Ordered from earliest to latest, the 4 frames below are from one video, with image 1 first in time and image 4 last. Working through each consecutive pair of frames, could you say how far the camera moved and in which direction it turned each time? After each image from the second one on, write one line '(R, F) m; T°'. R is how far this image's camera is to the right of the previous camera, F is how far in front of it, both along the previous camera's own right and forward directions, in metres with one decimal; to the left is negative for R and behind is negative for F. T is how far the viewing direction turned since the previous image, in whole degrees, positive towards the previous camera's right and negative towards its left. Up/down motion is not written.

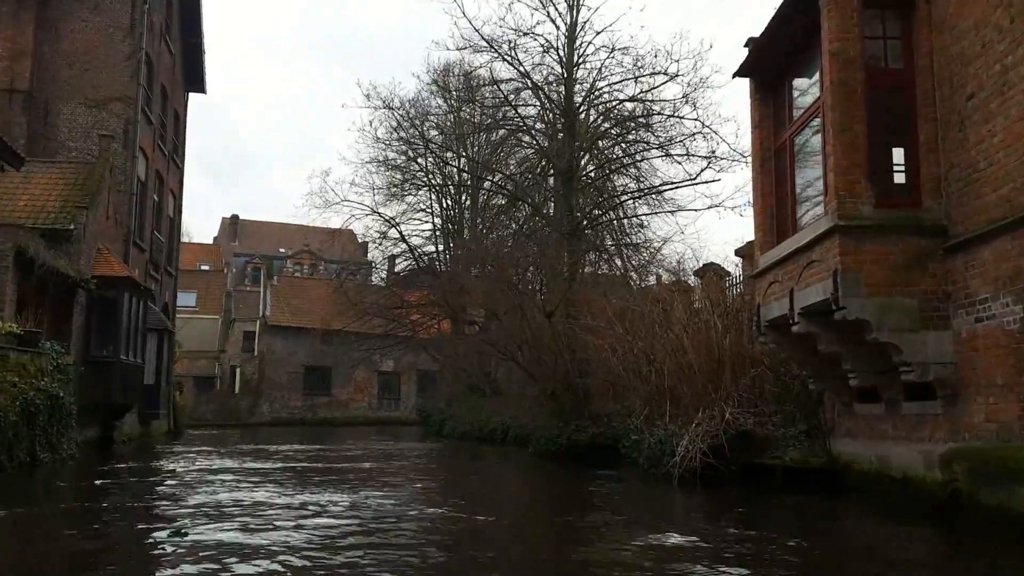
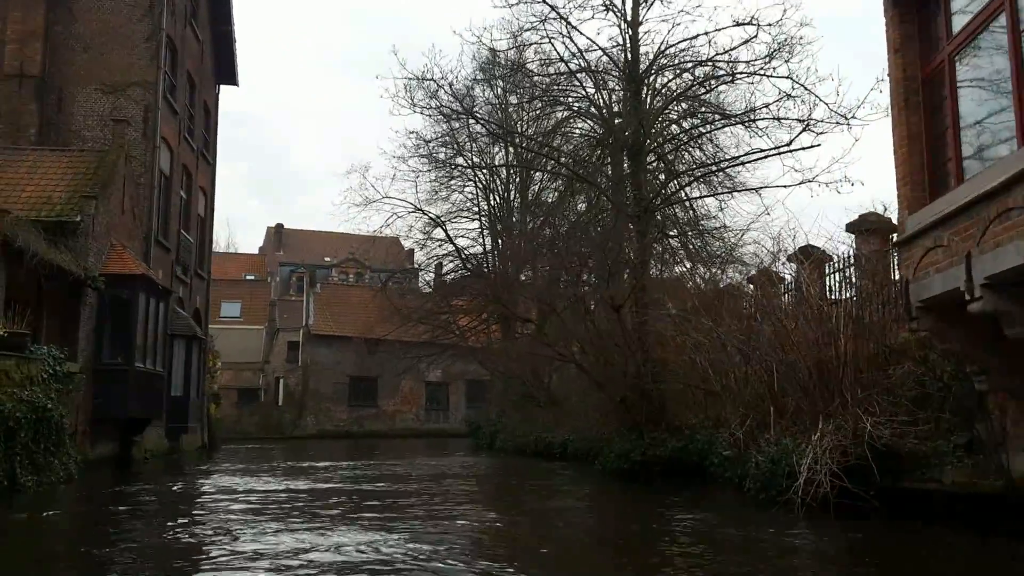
(-0.2, +2.2) m; -3°
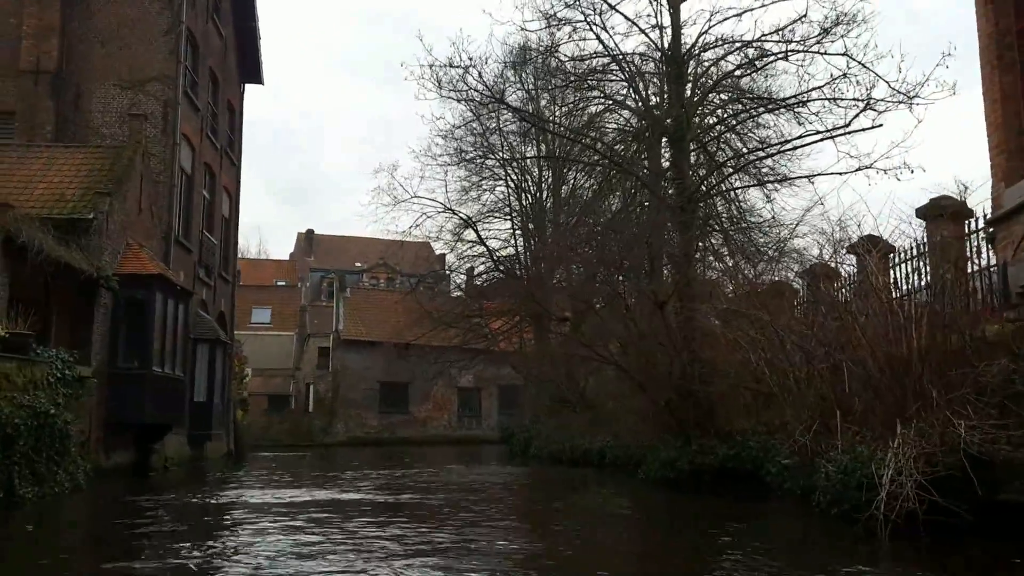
(0.0, +0.9) m; -2°
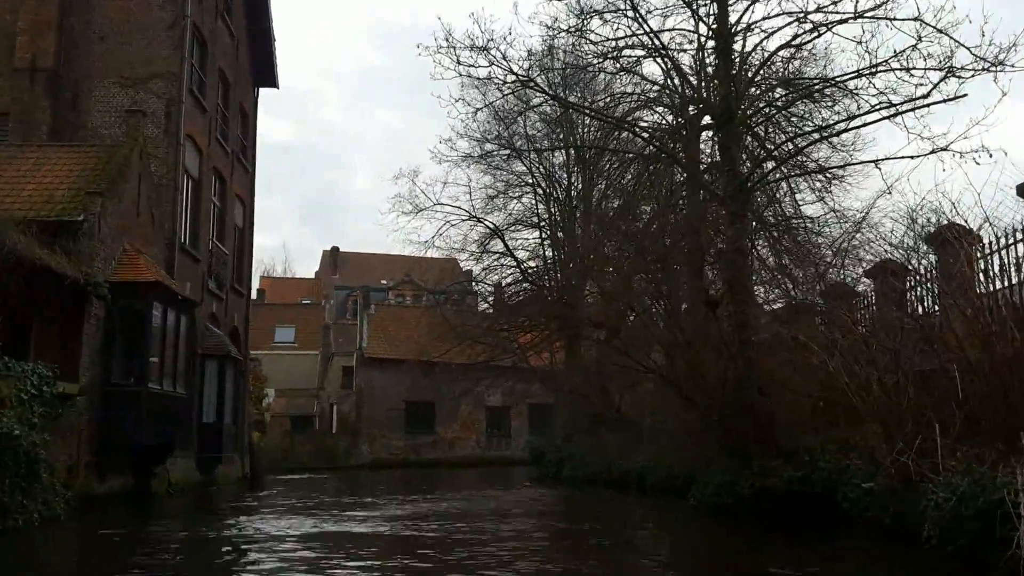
(0.0, +1.5) m; -2°
